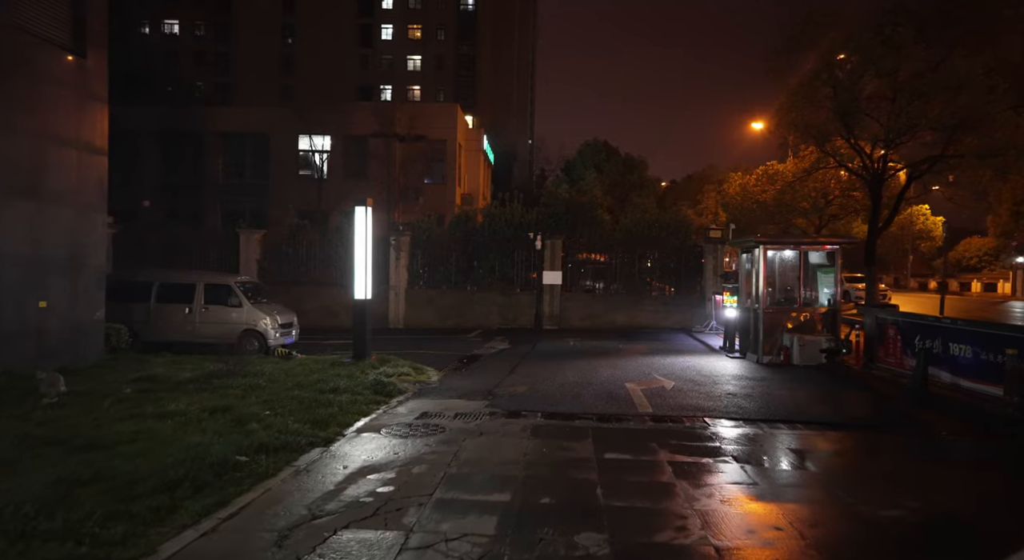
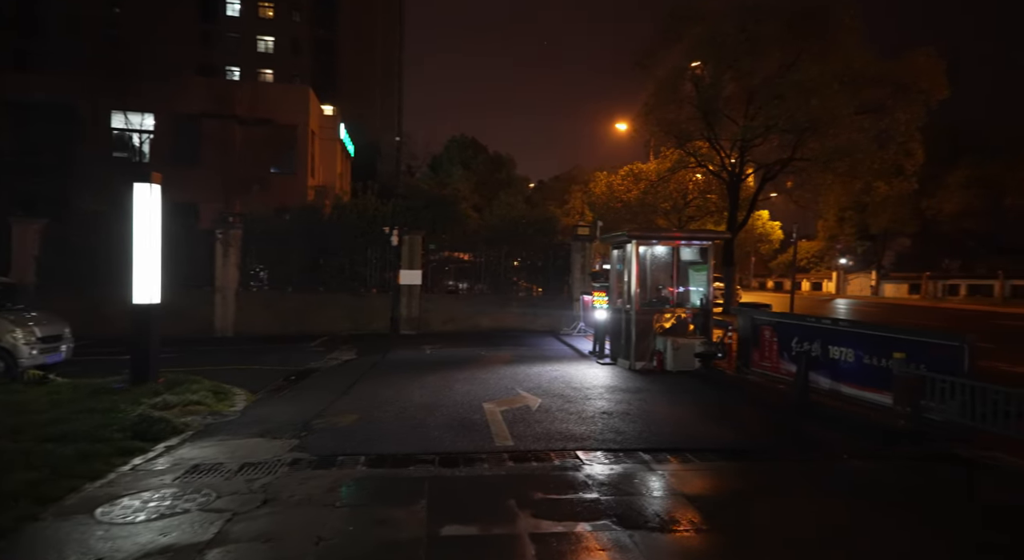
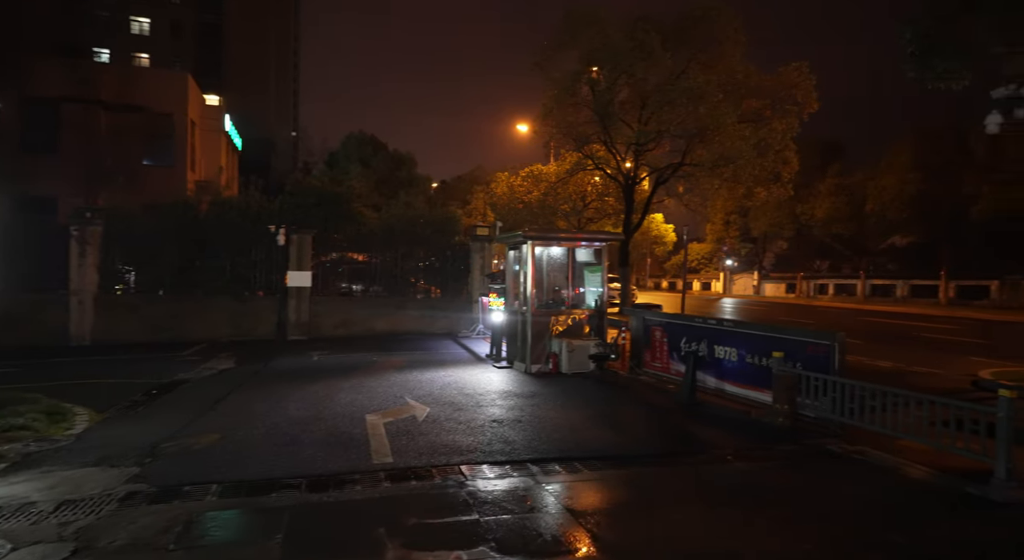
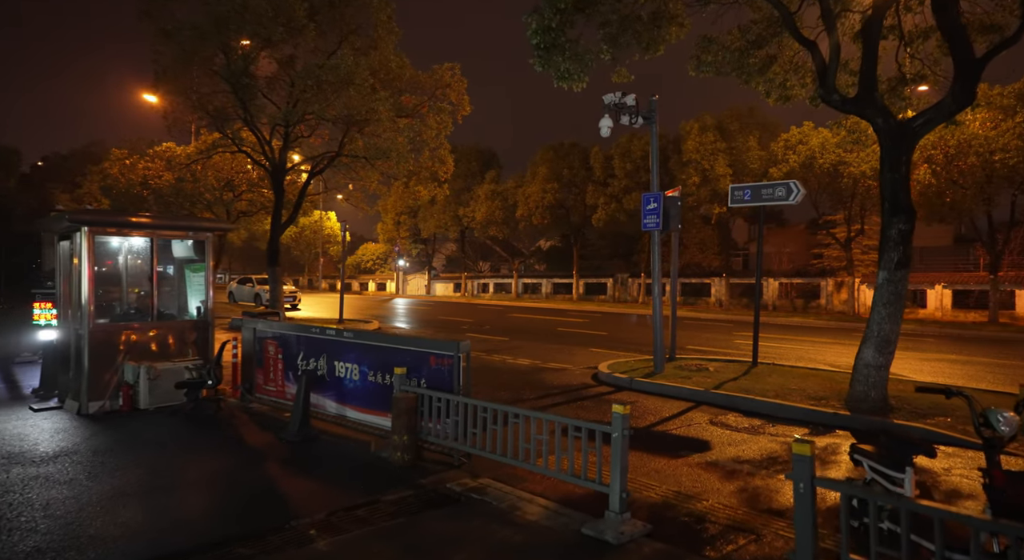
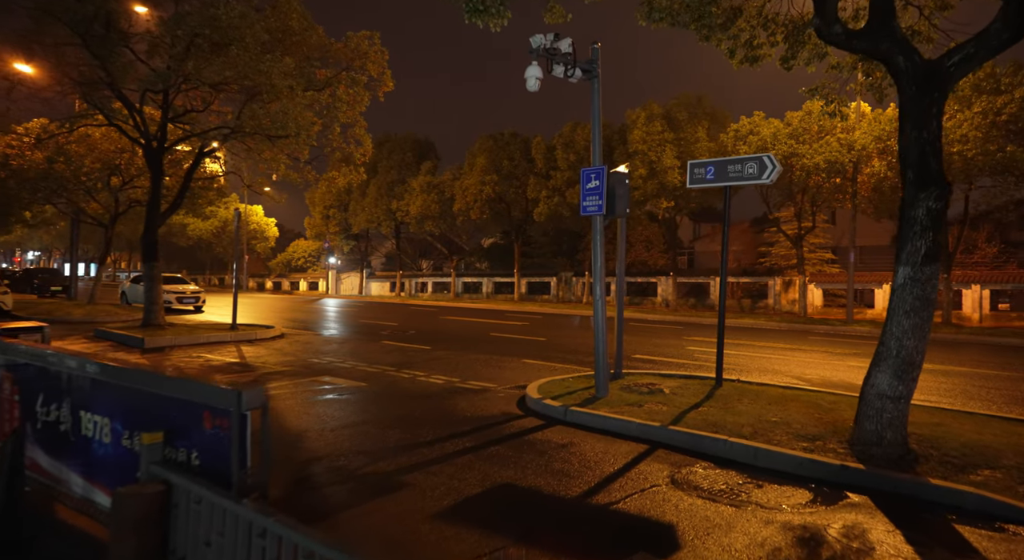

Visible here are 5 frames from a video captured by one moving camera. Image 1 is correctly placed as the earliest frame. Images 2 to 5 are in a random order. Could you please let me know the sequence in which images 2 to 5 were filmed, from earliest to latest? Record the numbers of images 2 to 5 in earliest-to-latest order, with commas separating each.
2, 3, 4, 5
